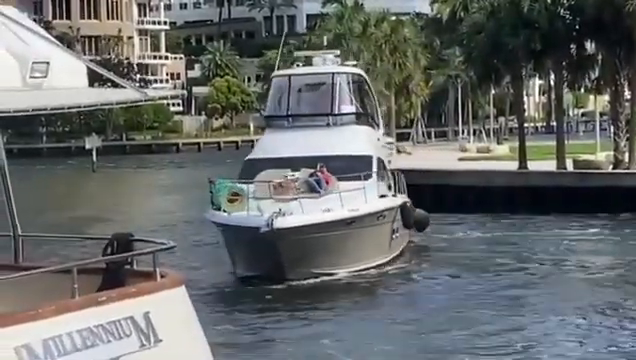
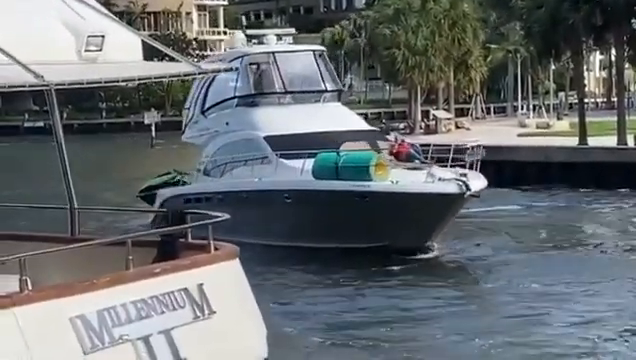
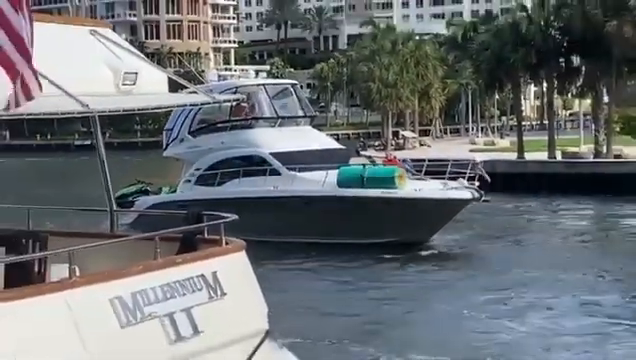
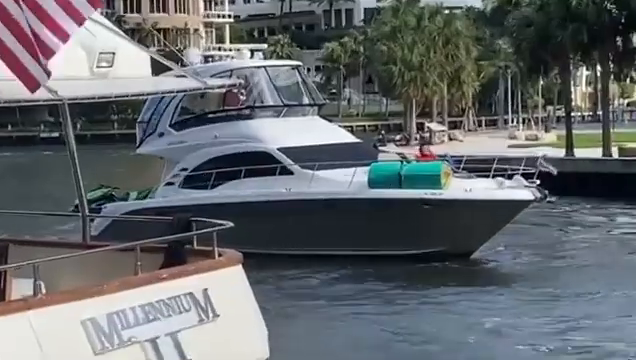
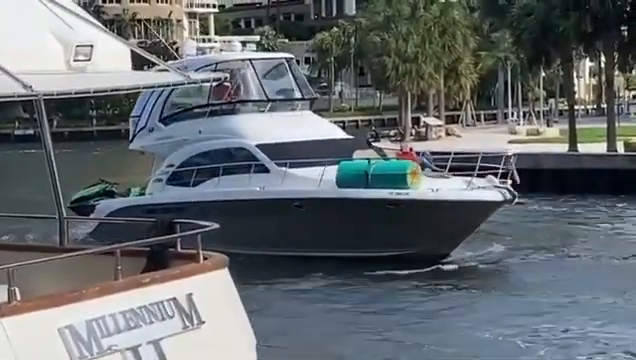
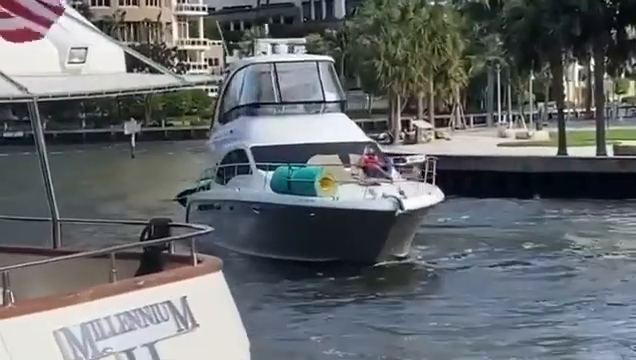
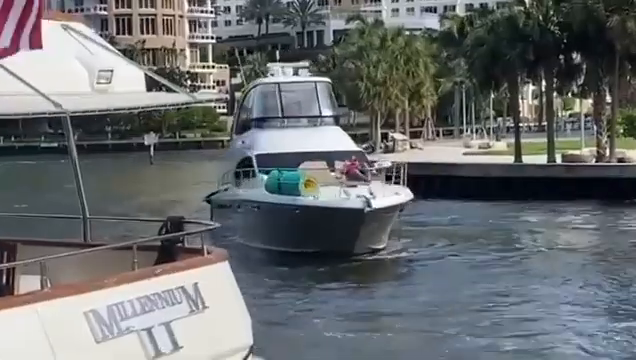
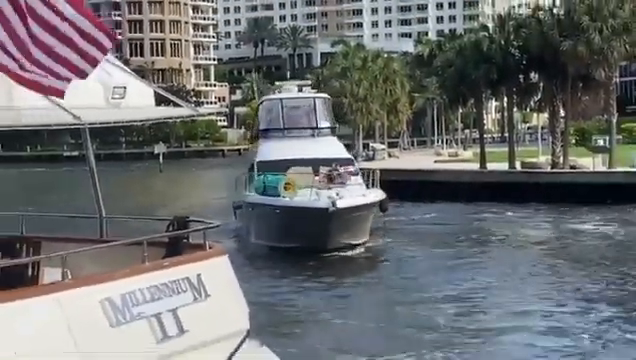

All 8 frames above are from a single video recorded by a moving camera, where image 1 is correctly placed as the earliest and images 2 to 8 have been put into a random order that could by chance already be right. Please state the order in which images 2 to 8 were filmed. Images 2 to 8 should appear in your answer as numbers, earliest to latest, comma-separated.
8, 7, 6, 2, 5, 3, 4
